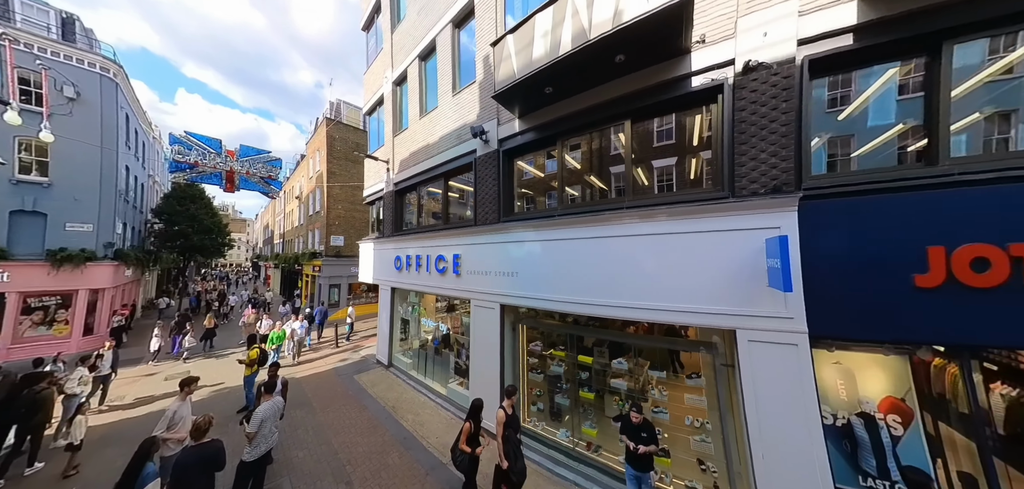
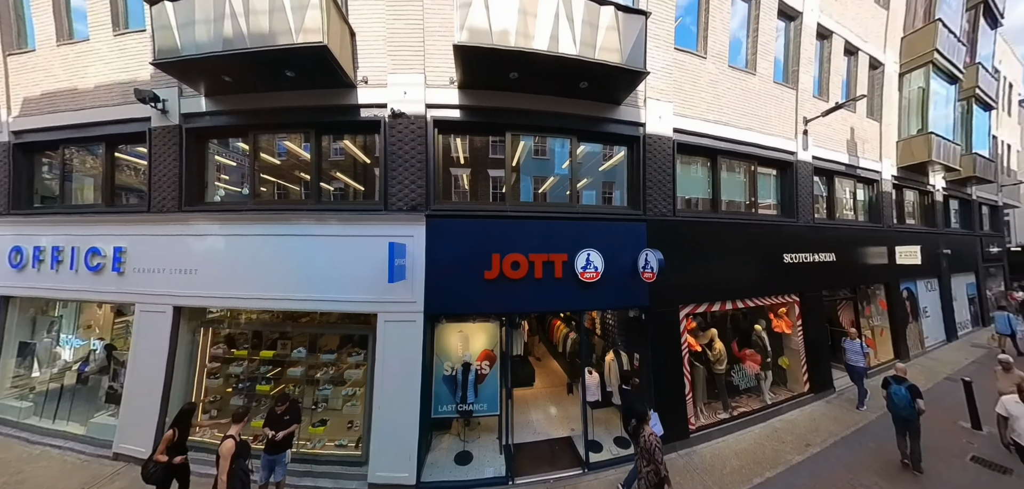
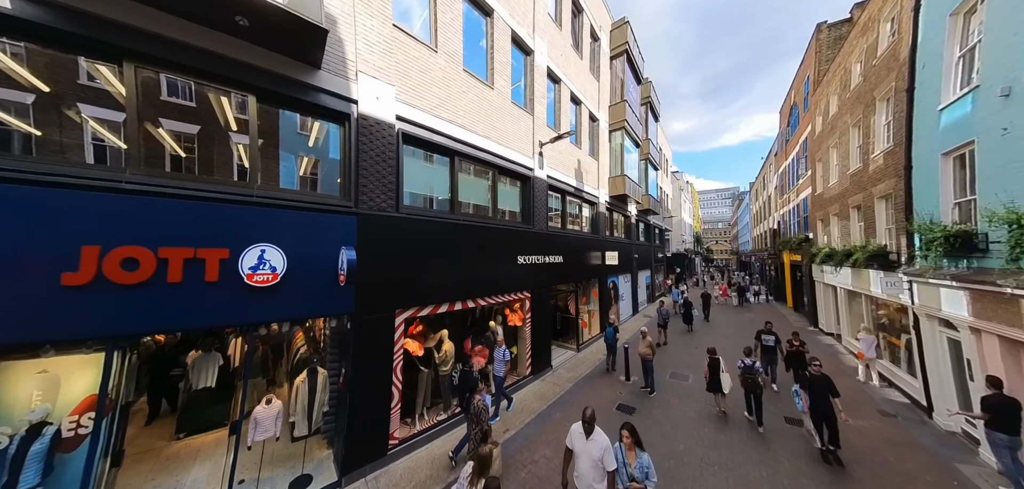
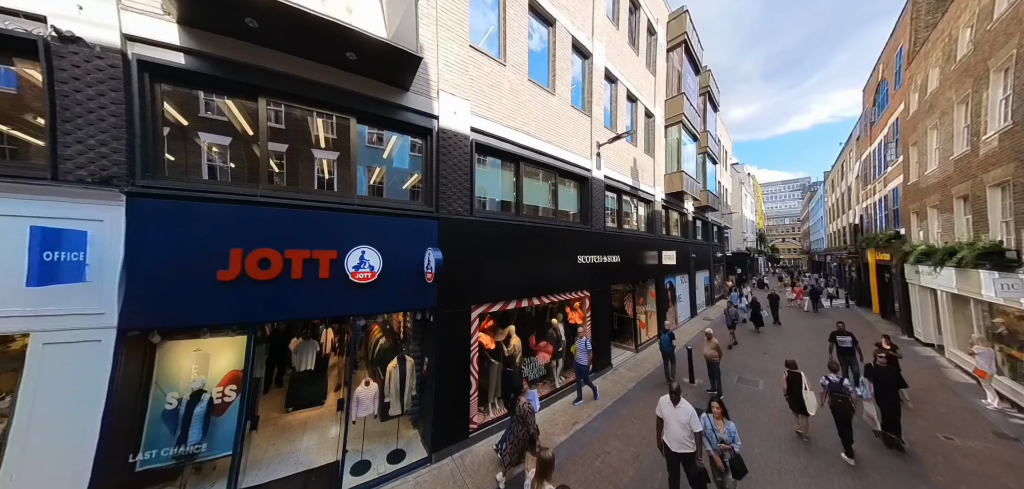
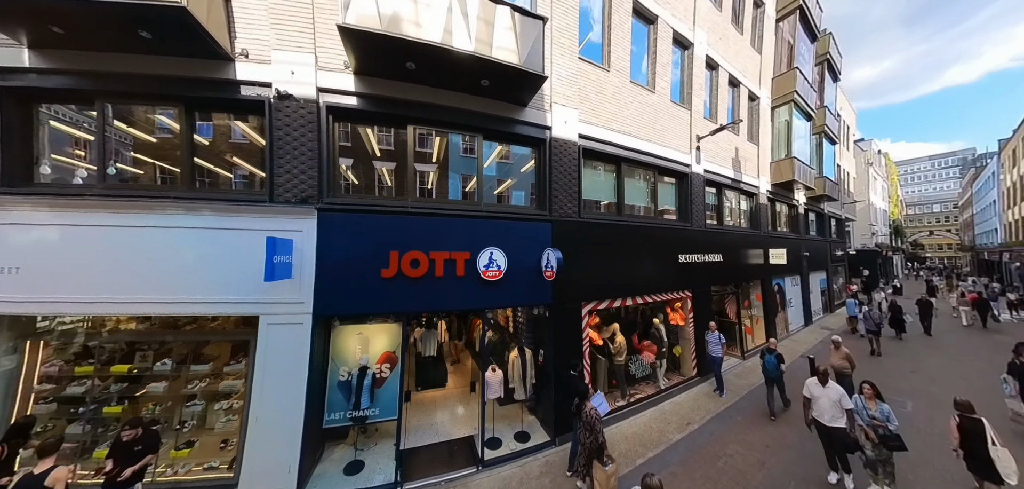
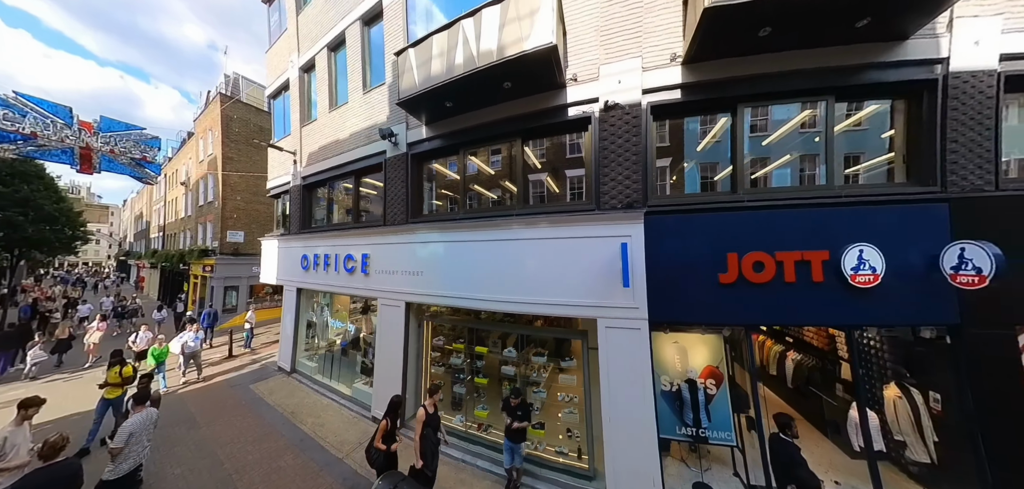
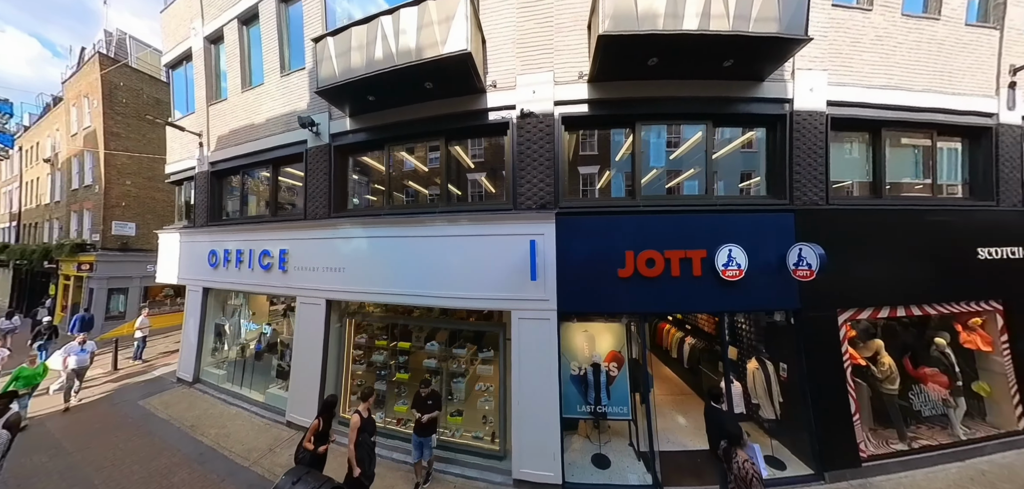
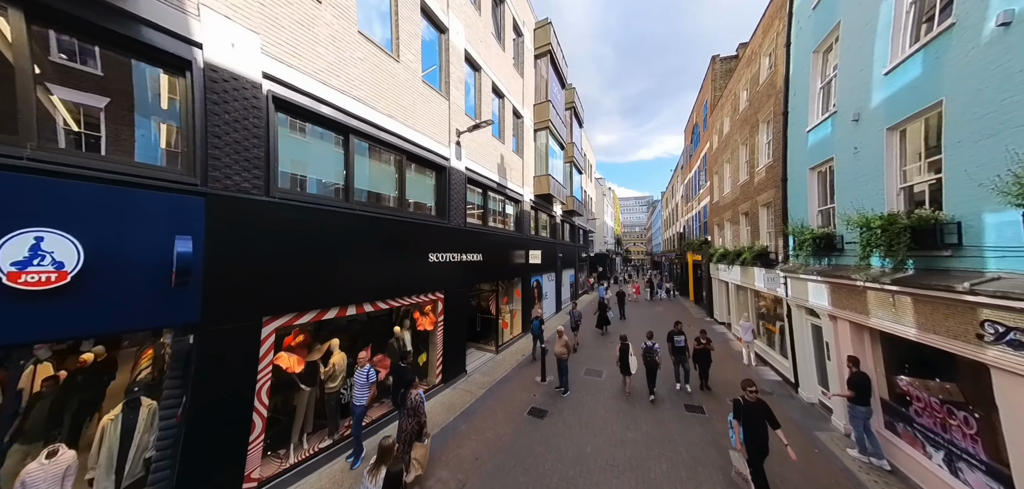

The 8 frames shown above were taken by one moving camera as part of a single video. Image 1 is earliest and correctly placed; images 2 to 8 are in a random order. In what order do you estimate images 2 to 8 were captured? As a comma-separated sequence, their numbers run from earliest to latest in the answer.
6, 7, 2, 5, 4, 3, 8
